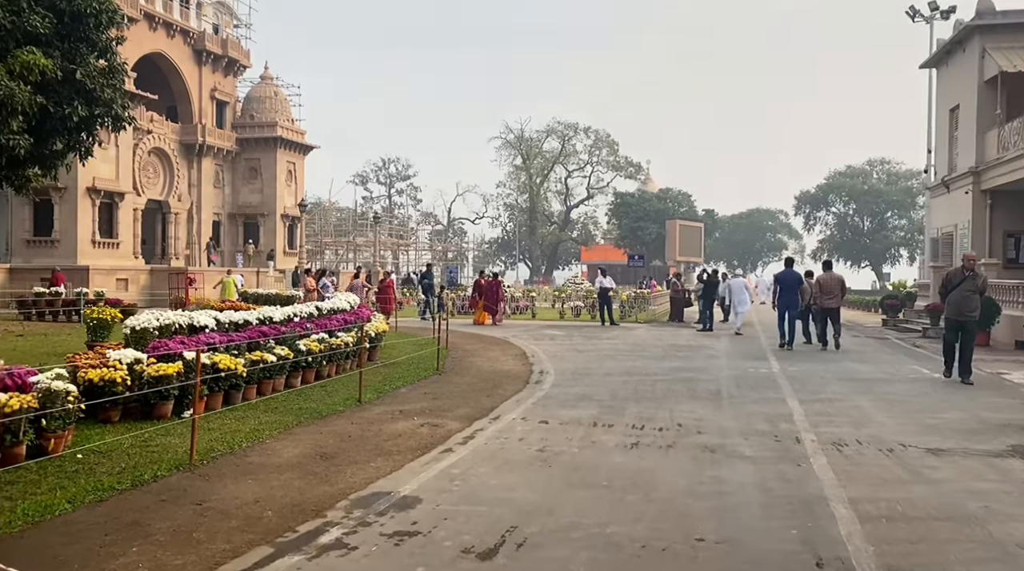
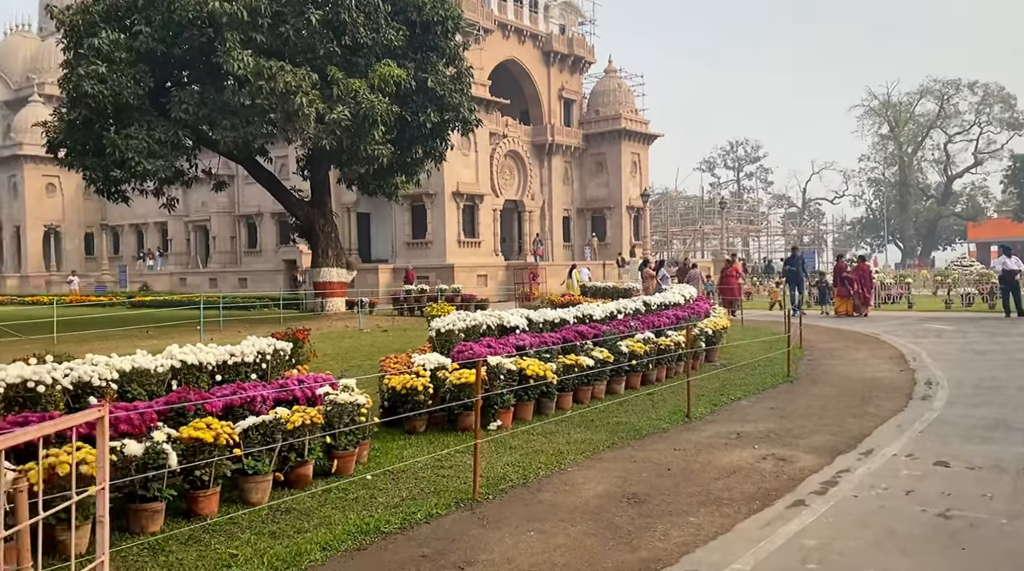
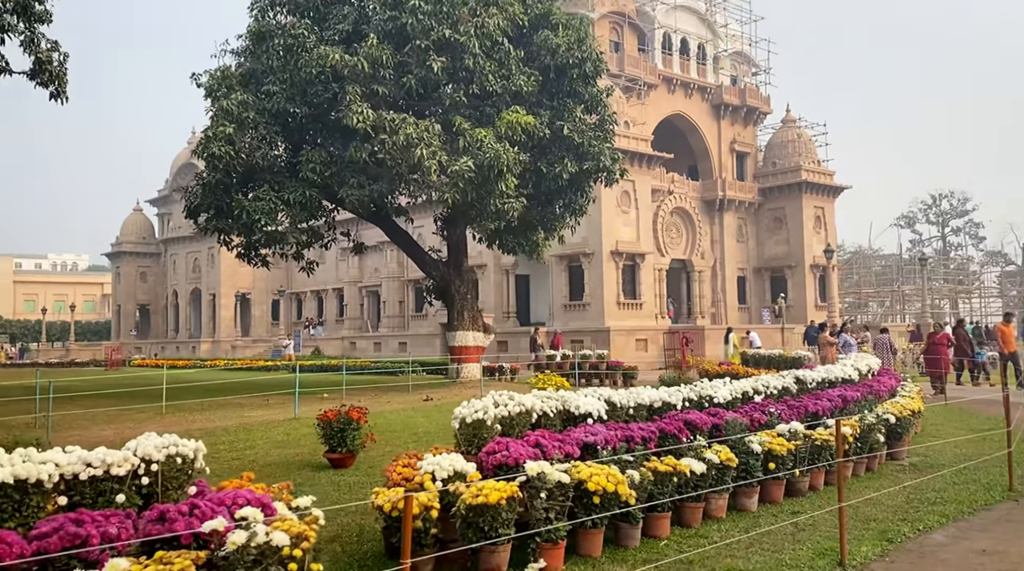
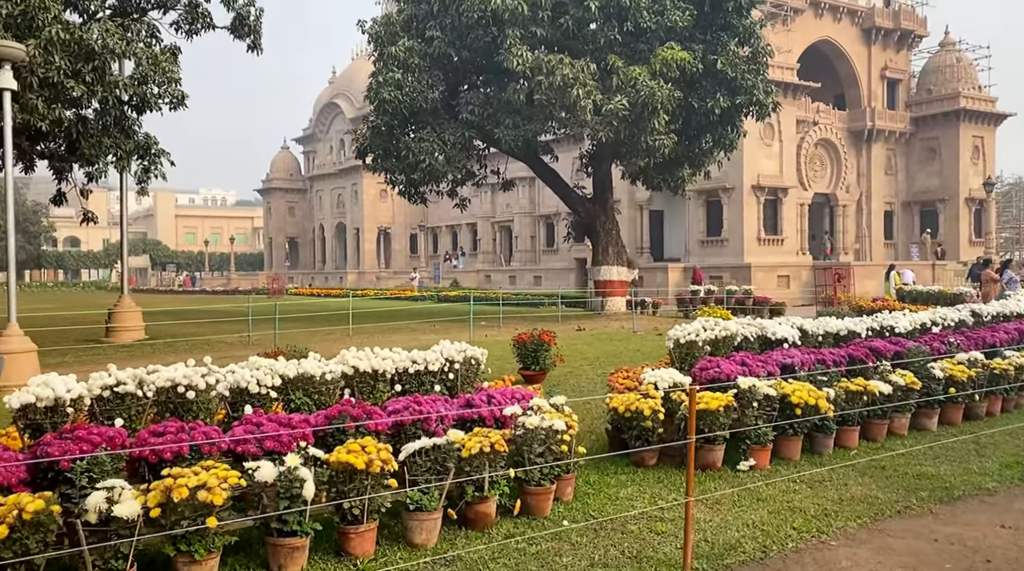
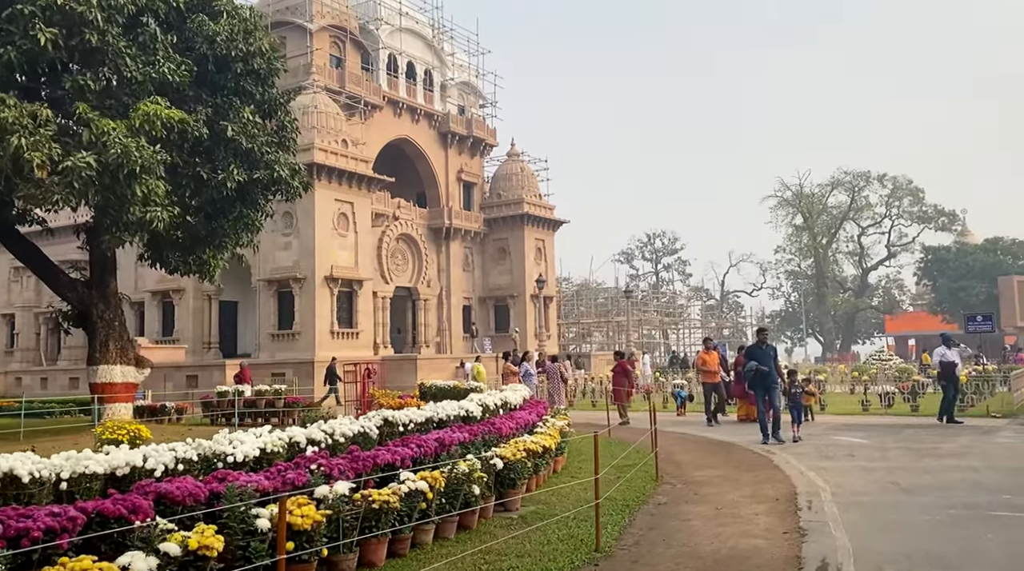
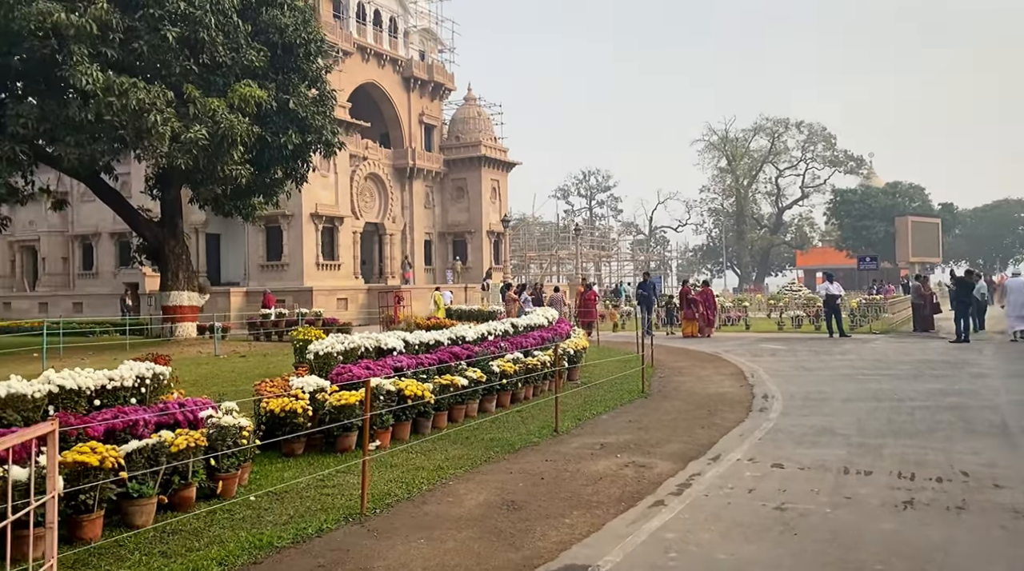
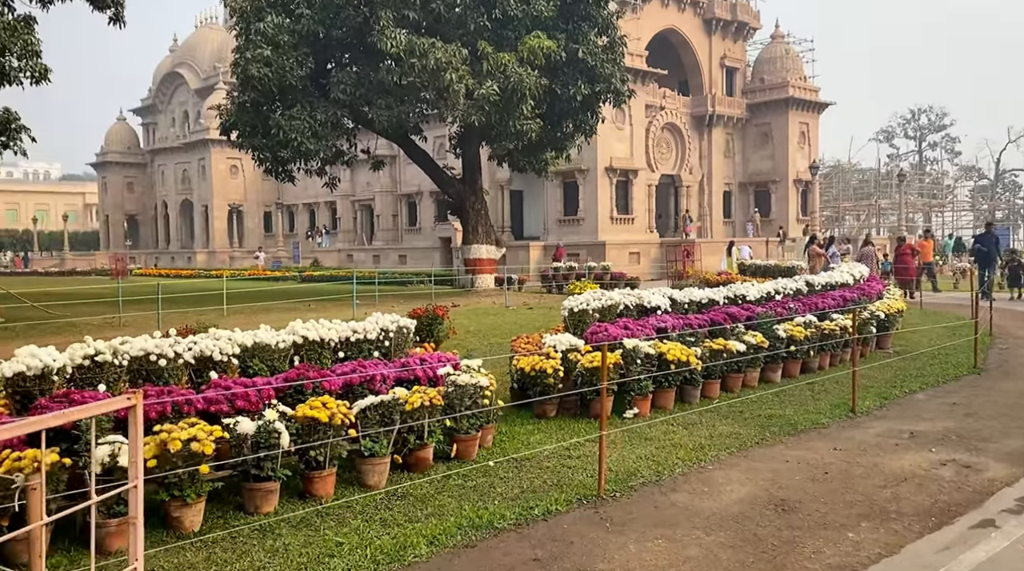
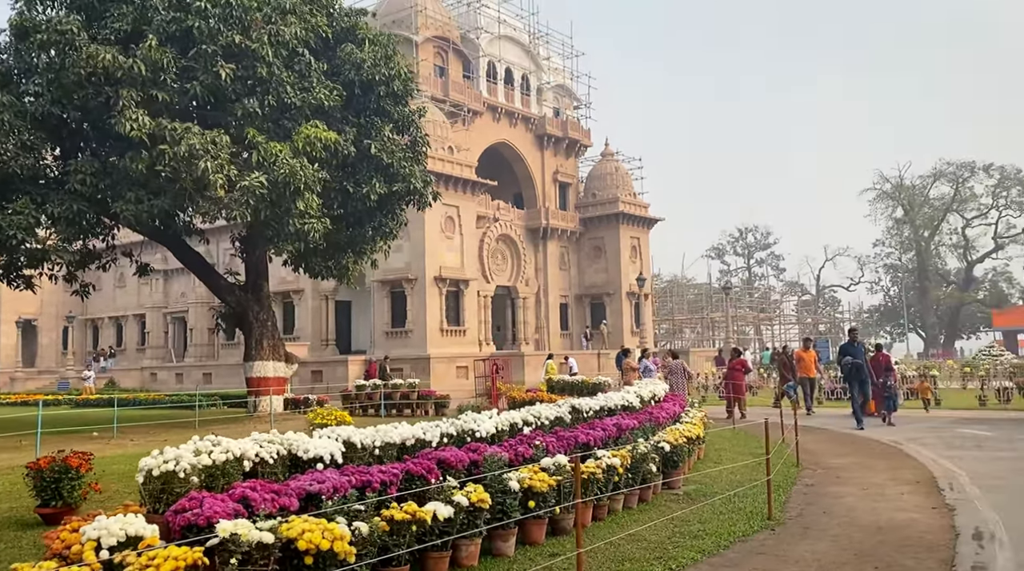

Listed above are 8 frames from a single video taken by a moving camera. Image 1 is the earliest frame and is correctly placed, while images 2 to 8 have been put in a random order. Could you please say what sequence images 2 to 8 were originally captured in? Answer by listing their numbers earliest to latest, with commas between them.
6, 2, 7, 4, 3, 8, 5
